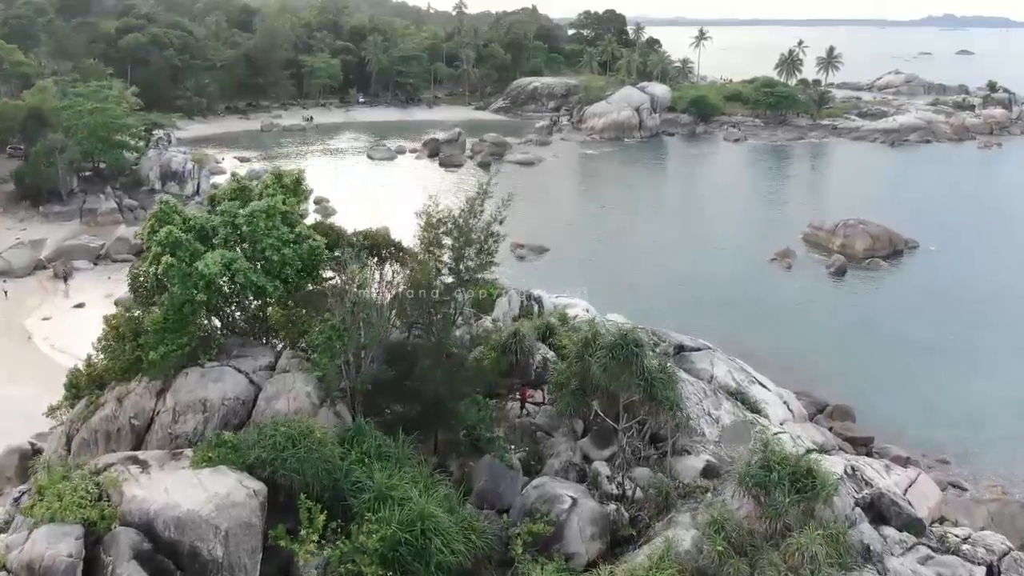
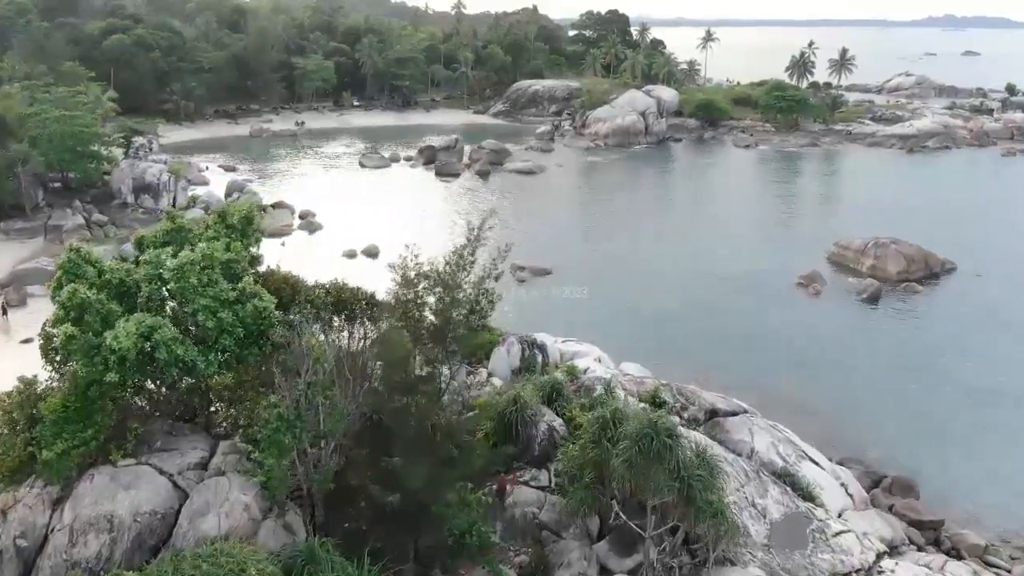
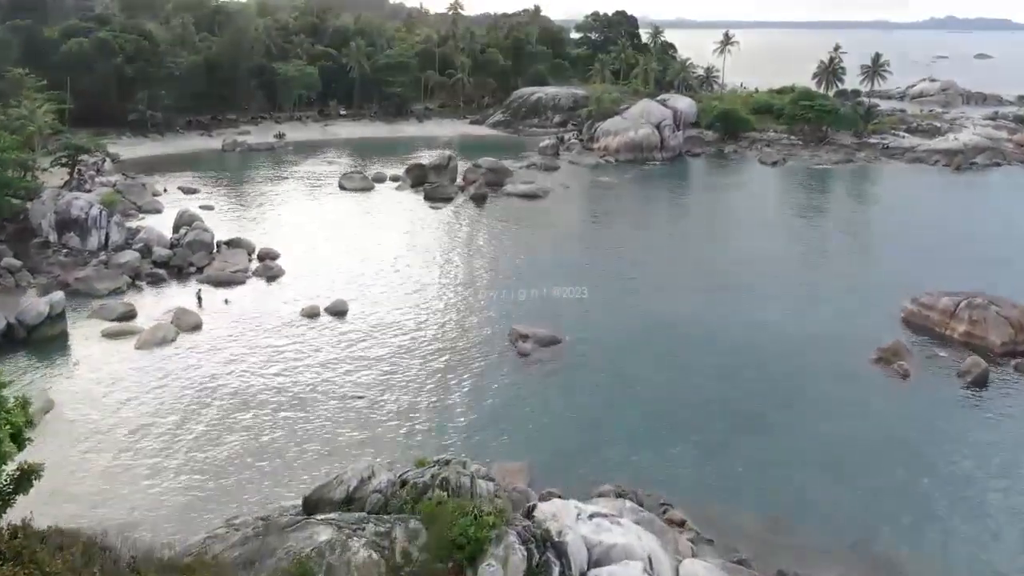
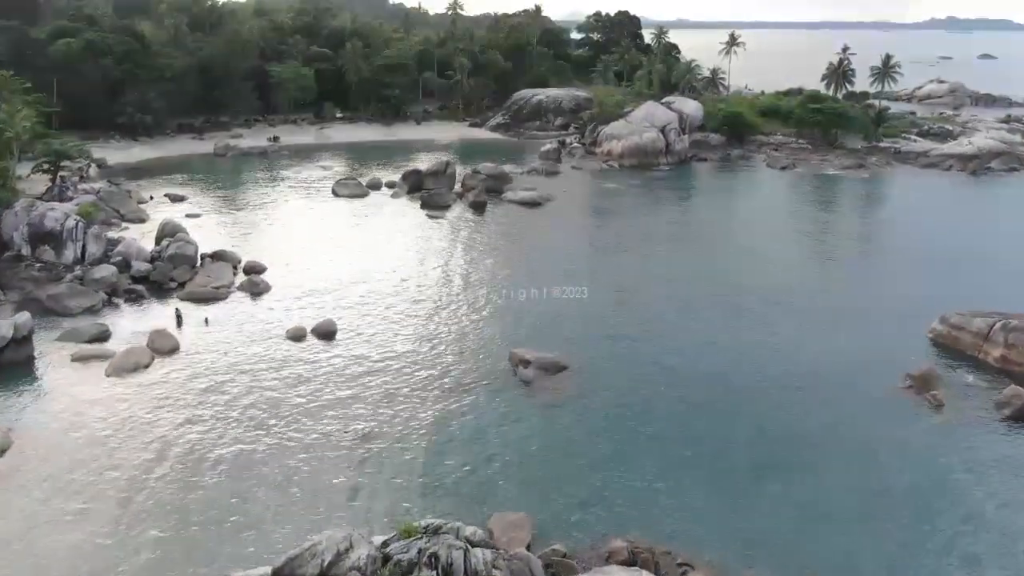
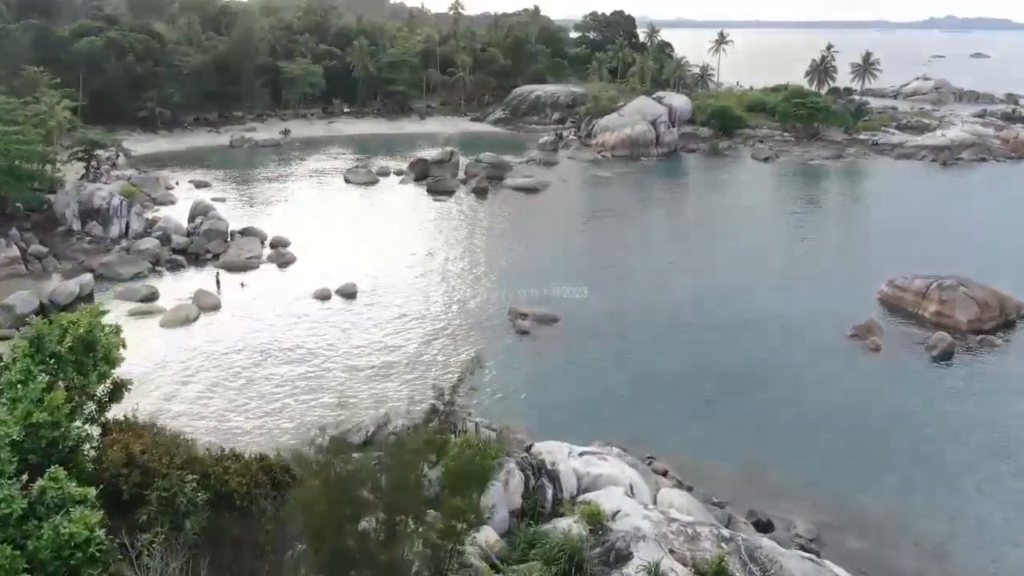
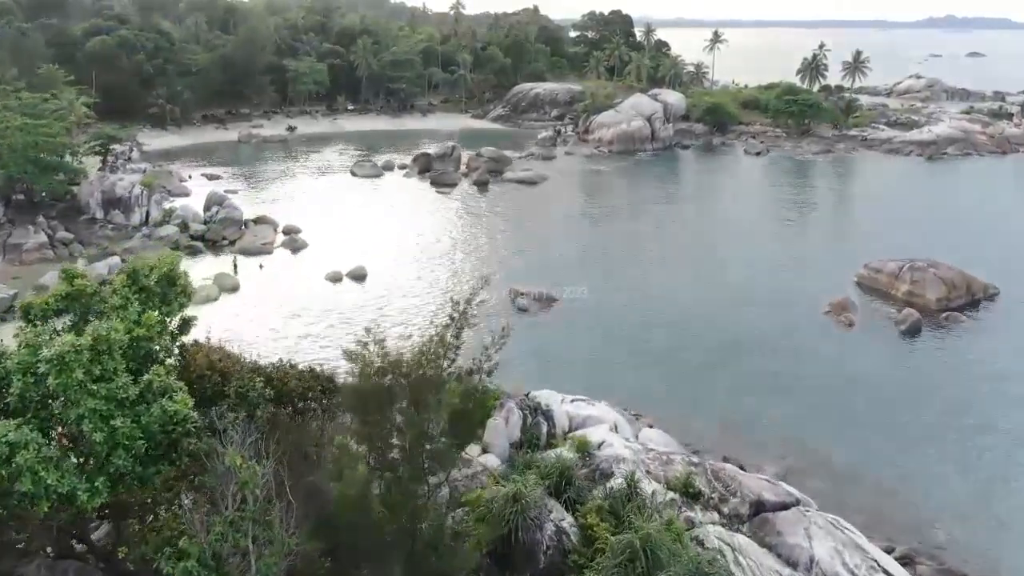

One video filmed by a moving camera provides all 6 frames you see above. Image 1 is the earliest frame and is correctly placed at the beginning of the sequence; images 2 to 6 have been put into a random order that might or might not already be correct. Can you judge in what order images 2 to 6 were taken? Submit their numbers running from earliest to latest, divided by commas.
2, 6, 5, 3, 4
